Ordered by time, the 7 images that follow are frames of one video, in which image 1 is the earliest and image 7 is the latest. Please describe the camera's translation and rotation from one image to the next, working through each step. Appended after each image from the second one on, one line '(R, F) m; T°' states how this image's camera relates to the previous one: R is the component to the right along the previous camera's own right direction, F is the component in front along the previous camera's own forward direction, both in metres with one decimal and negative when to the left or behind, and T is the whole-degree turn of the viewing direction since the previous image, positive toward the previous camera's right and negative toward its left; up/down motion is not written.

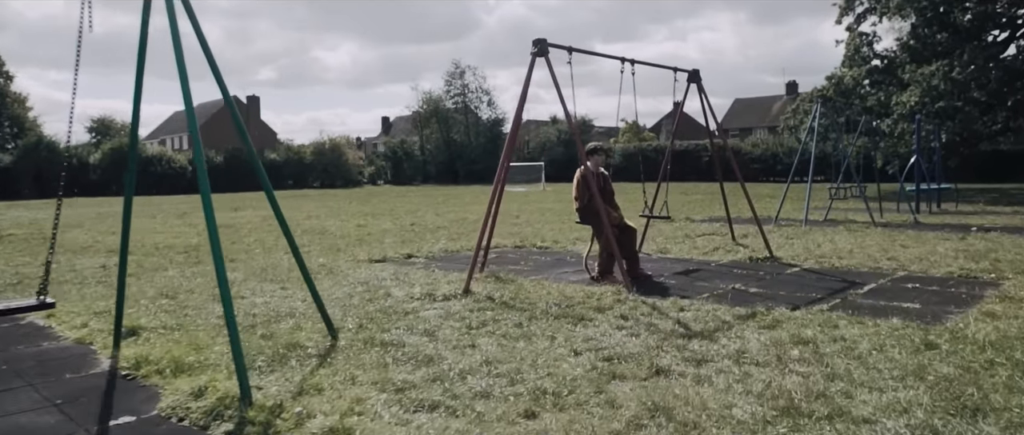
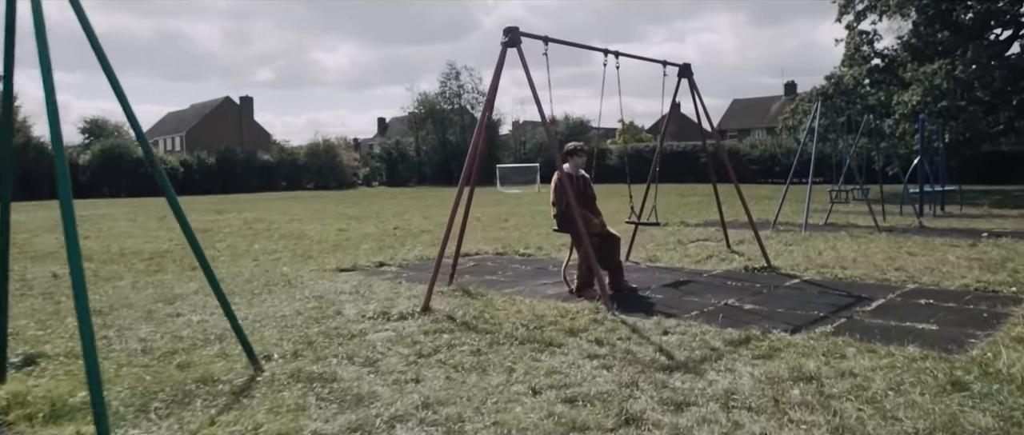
(+0.2, +0.7) m; 0°
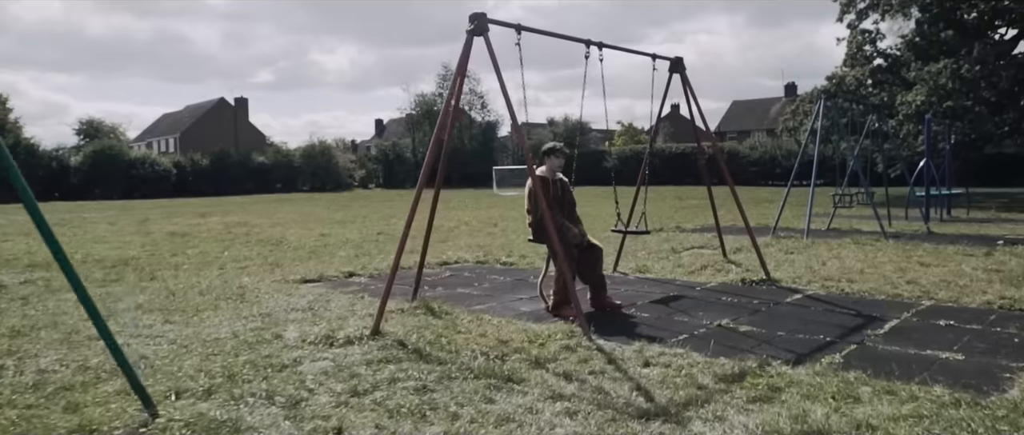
(+0.2, +0.7) m; 0°
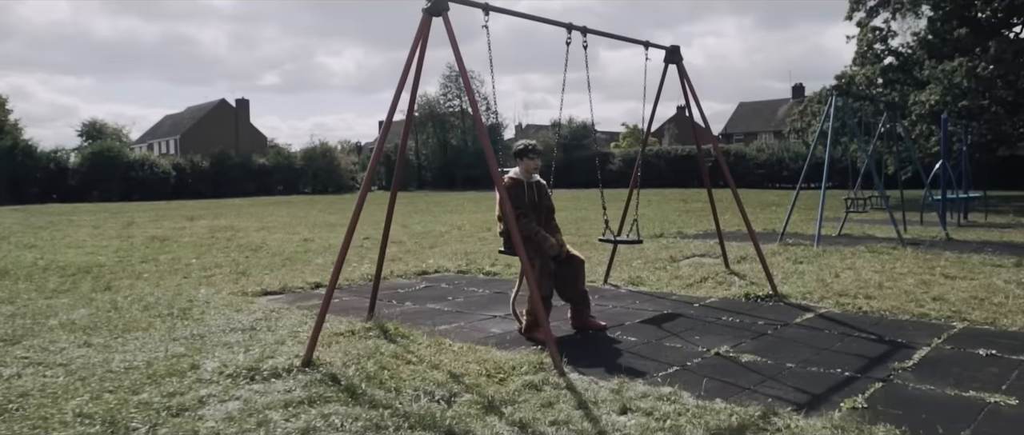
(+0.3, +0.8) m; 0°
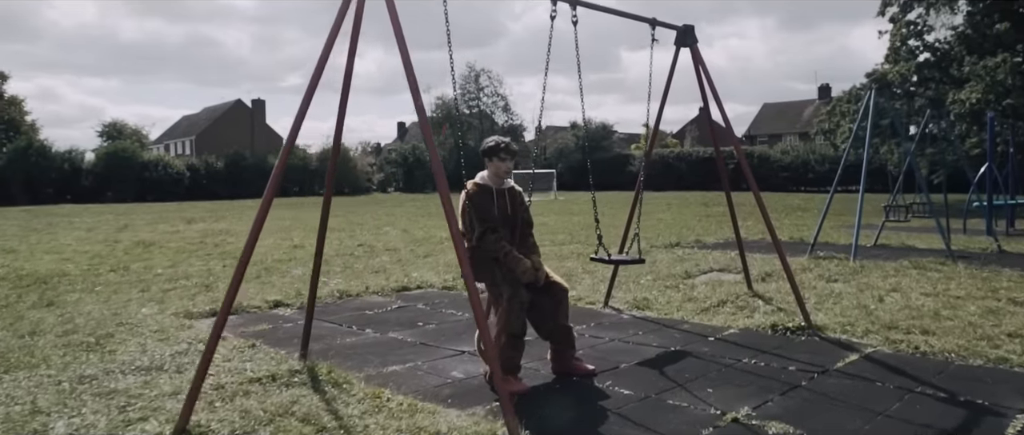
(+0.3, +1.1) m; -2°
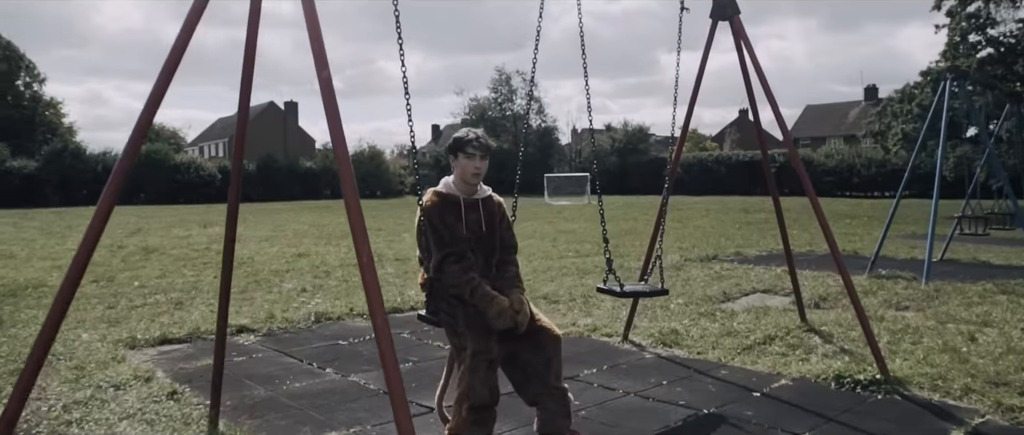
(+0.3, +1.1) m; -3°
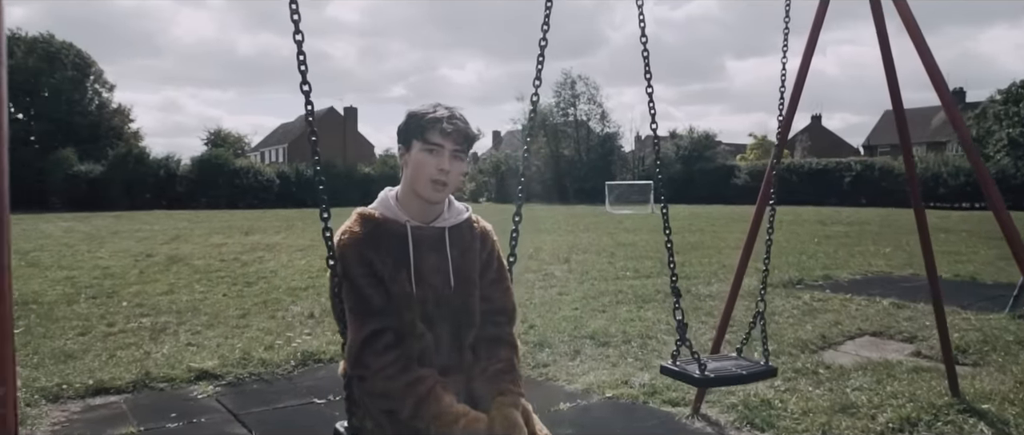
(+0.2, +1.4) m; -5°
